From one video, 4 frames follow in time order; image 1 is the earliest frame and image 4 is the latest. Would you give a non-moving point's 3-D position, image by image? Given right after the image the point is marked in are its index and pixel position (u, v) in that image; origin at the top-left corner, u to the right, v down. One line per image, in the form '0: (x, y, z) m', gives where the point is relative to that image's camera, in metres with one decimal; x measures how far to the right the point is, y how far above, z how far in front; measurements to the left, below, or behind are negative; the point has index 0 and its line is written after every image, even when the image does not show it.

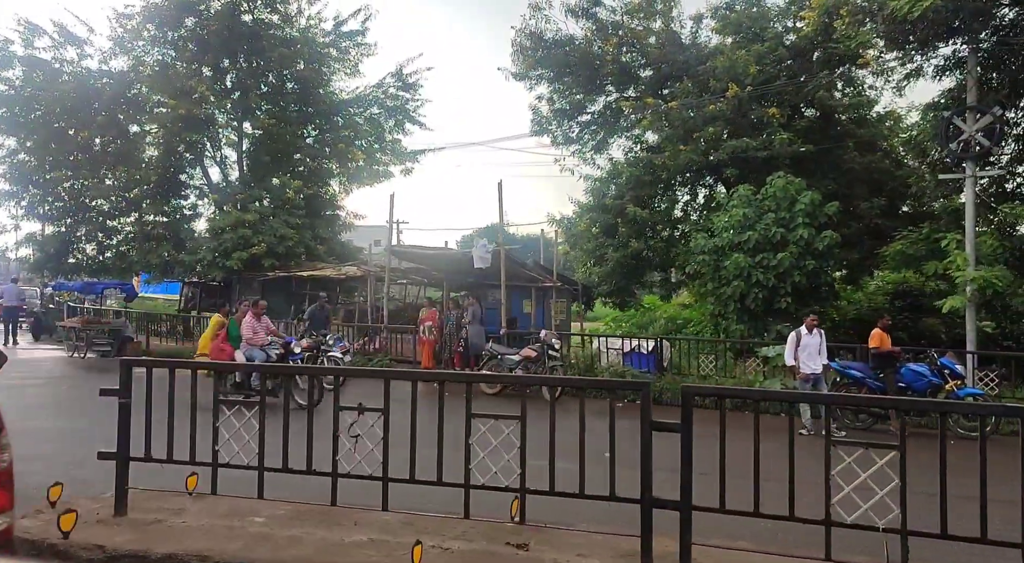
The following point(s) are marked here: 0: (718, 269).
0: (+3.8, +0.2, +12.4) m
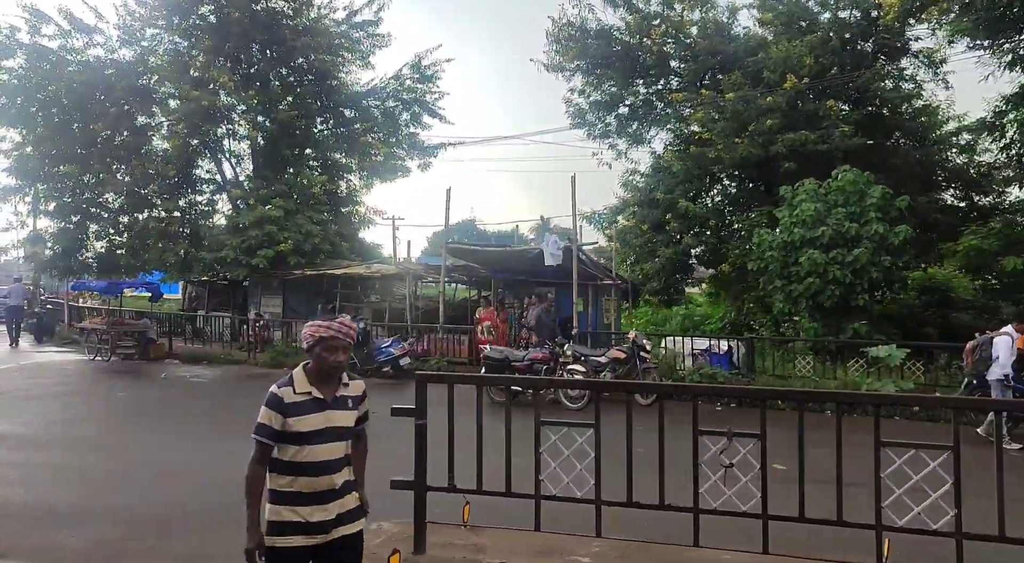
0: (+4.9, +0.3, +12.1) m
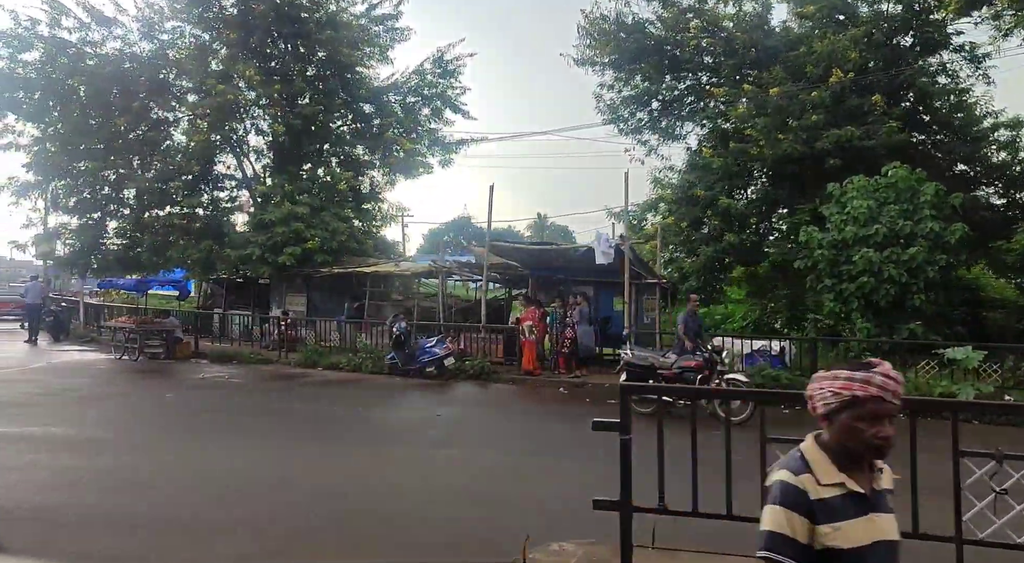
0: (+5.7, +0.3, +11.8) m
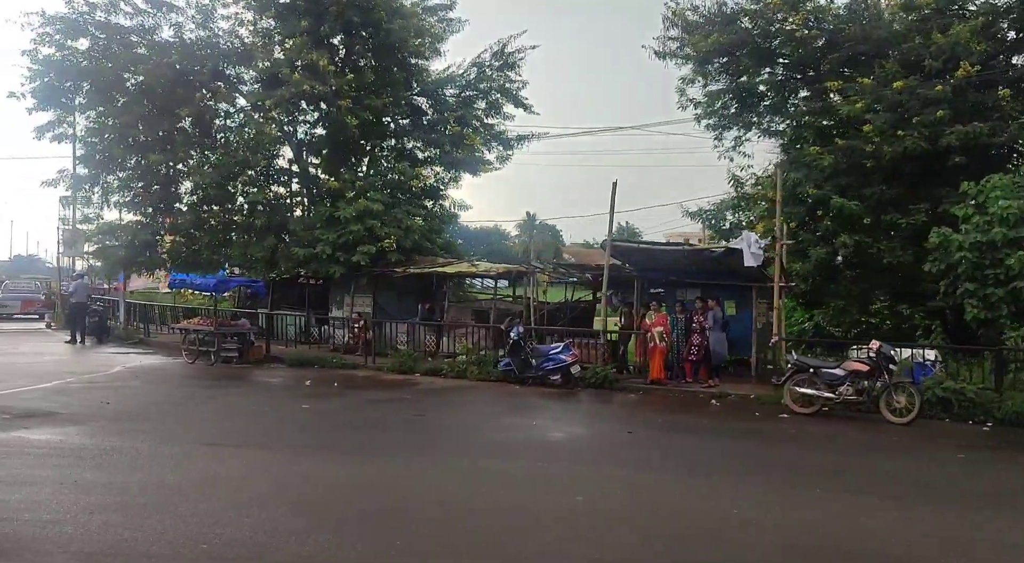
0: (+7.8, +0.2, +11.2) m
